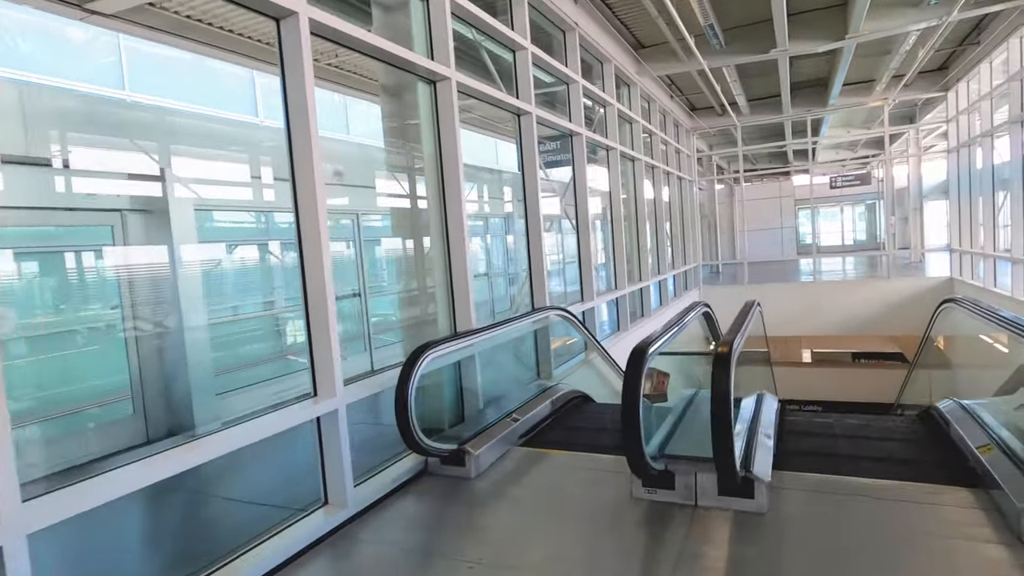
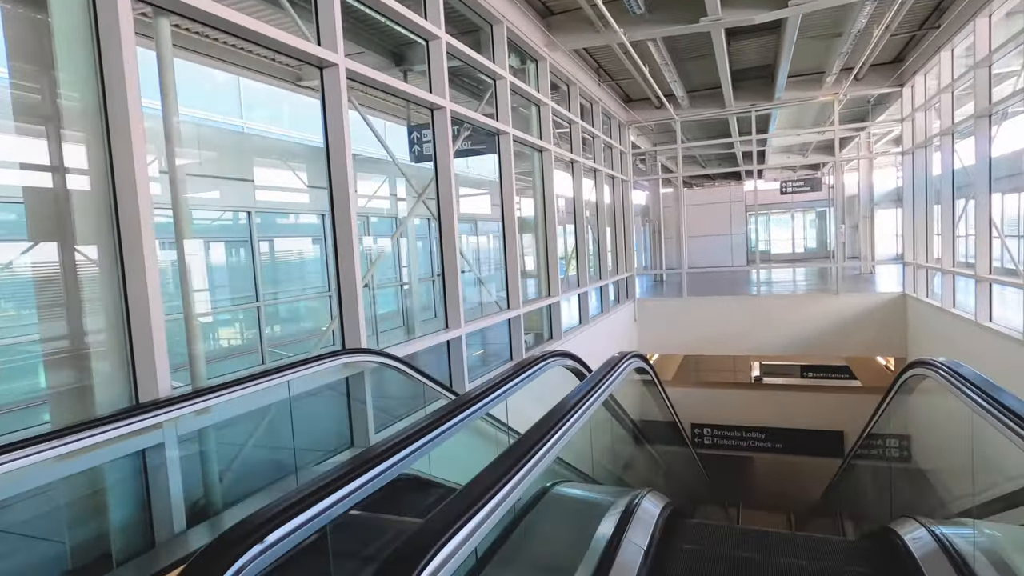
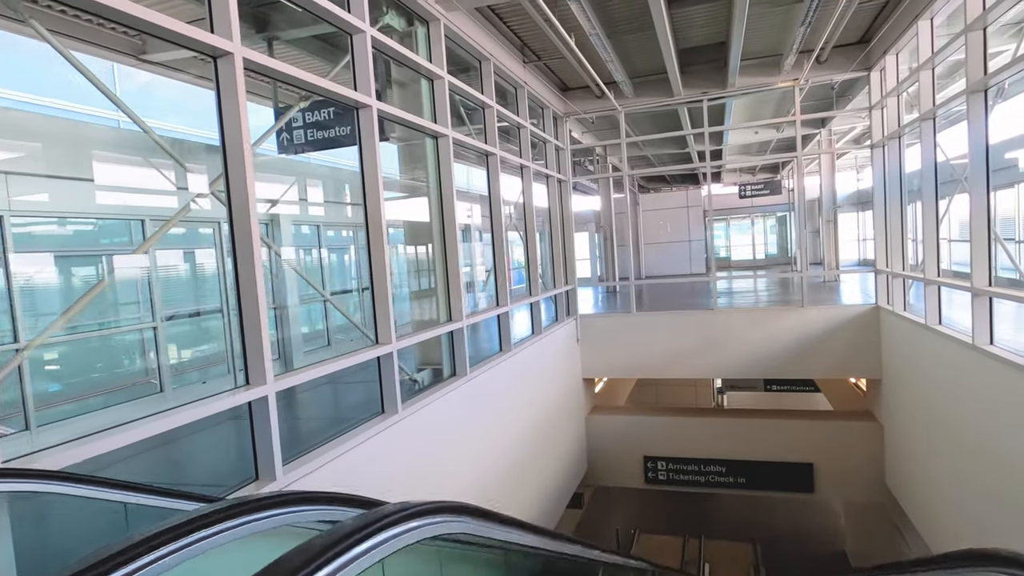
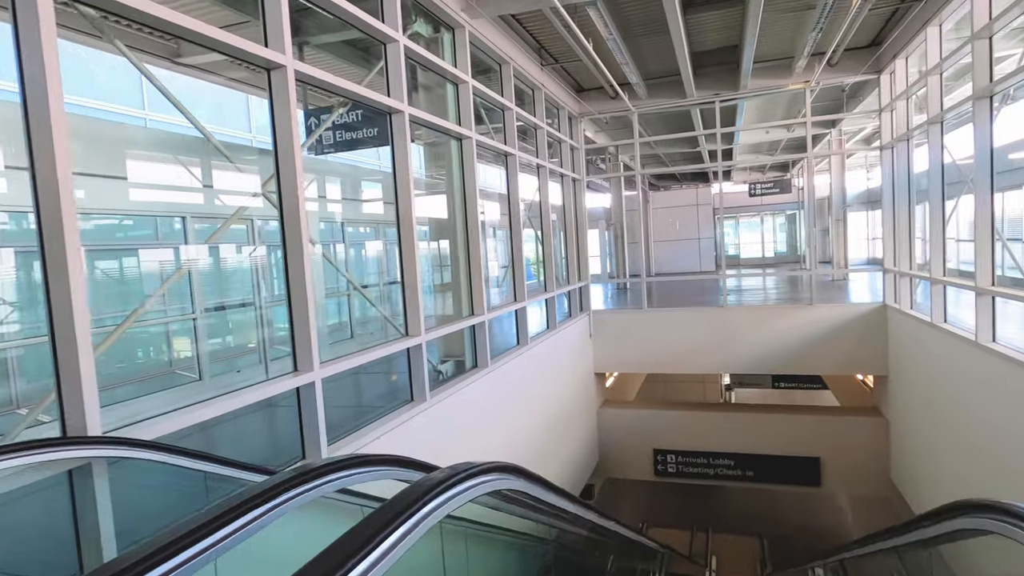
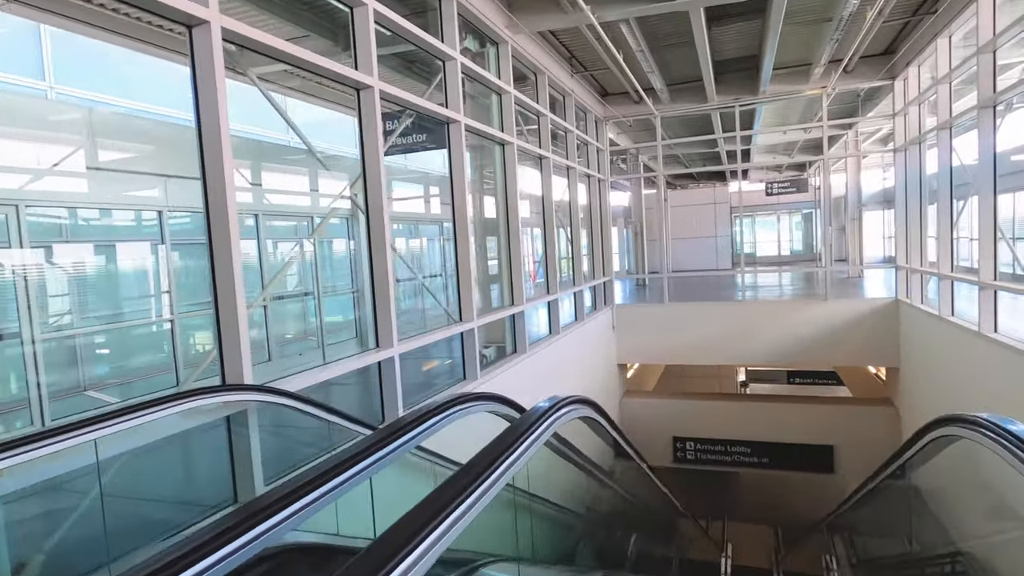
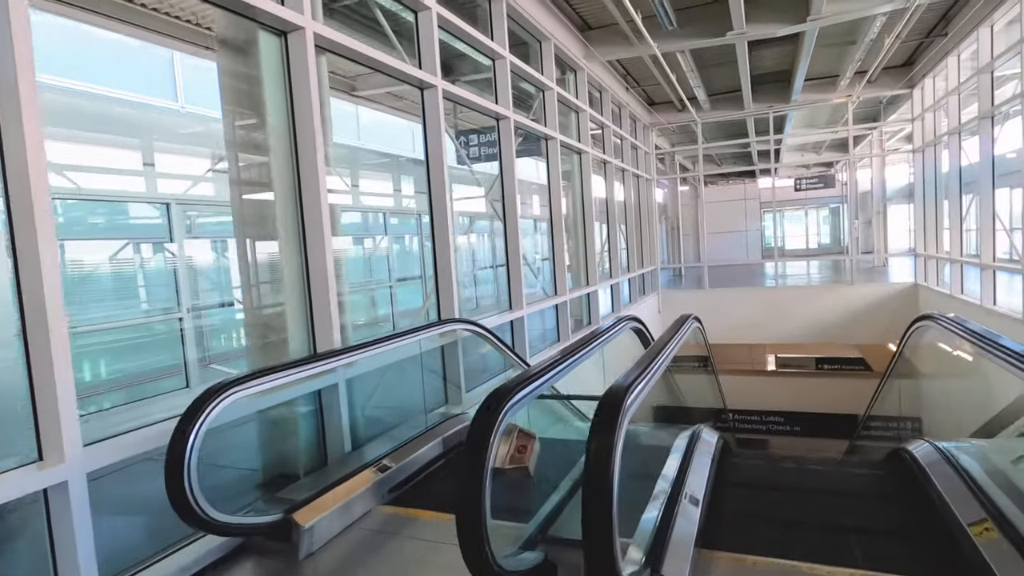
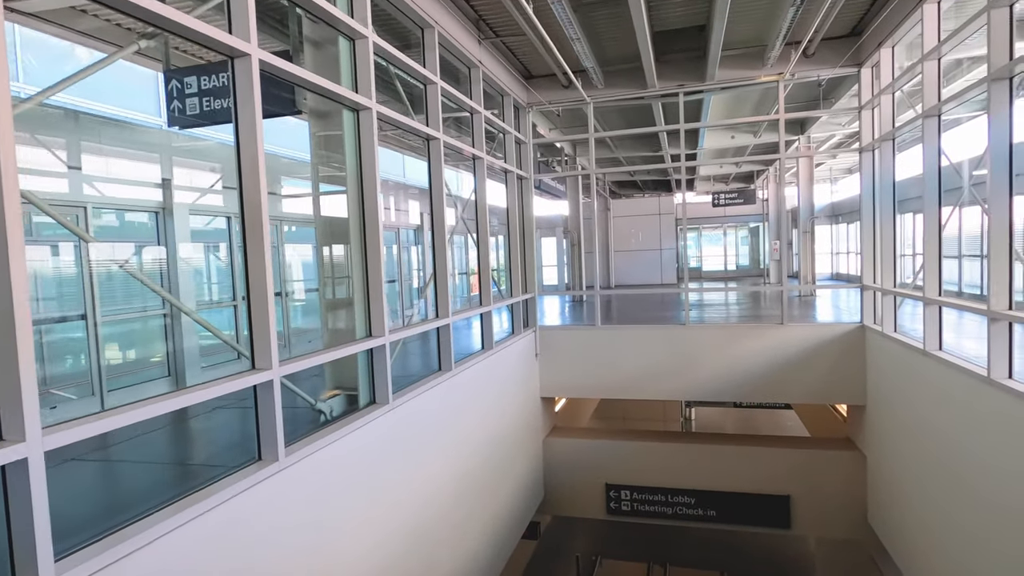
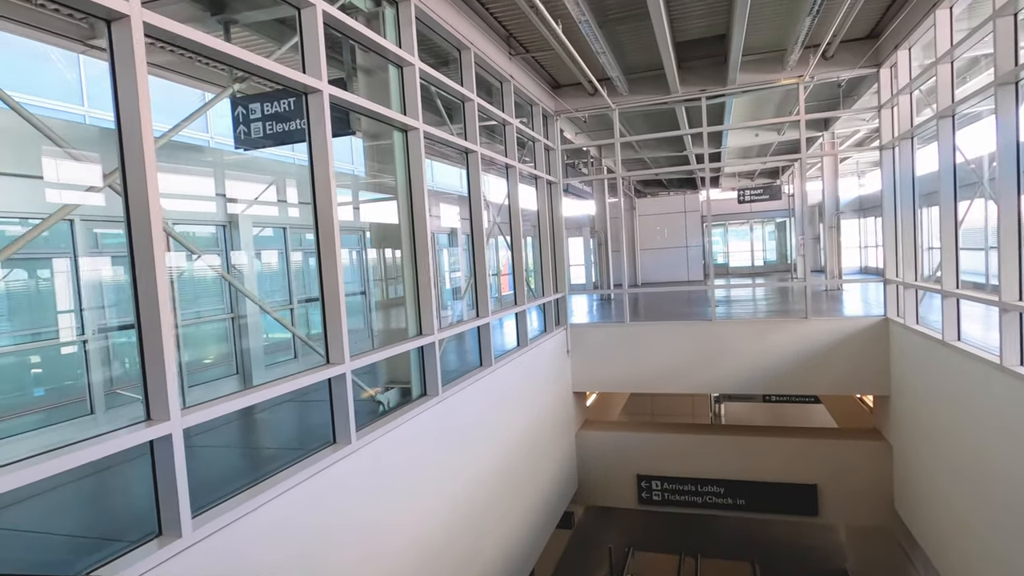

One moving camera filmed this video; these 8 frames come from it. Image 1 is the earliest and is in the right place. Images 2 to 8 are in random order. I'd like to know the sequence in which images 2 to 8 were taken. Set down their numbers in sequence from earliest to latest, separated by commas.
6, 2, 5, 4, 3, 8, 7
